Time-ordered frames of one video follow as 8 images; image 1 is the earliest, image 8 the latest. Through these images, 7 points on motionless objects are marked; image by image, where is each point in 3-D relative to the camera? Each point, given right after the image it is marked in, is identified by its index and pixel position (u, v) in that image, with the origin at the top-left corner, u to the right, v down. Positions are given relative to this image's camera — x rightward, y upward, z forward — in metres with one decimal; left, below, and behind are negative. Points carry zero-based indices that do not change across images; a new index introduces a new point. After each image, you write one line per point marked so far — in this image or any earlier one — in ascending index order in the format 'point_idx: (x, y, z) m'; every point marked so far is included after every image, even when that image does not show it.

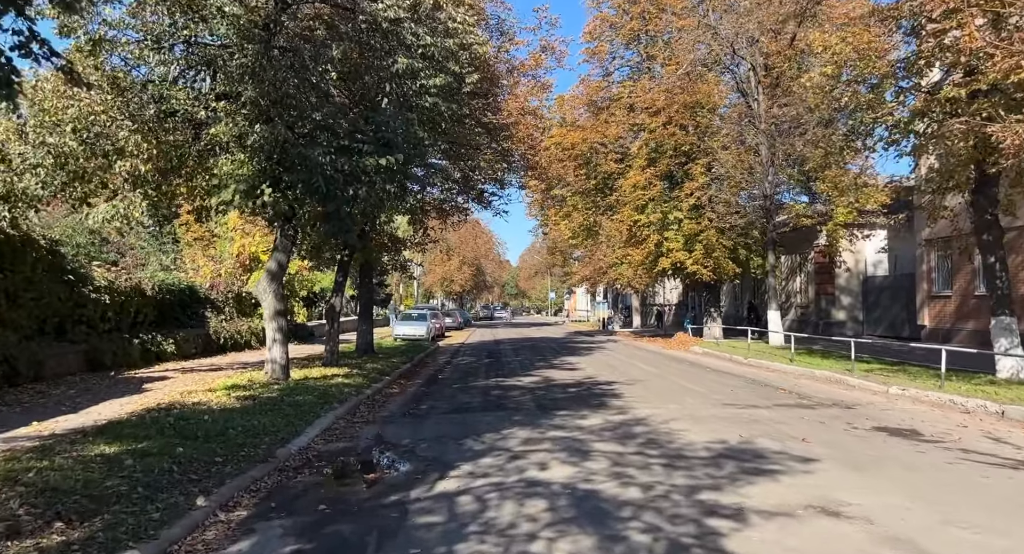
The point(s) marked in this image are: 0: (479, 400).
0: (-0.6, -2.3, +12.4) m
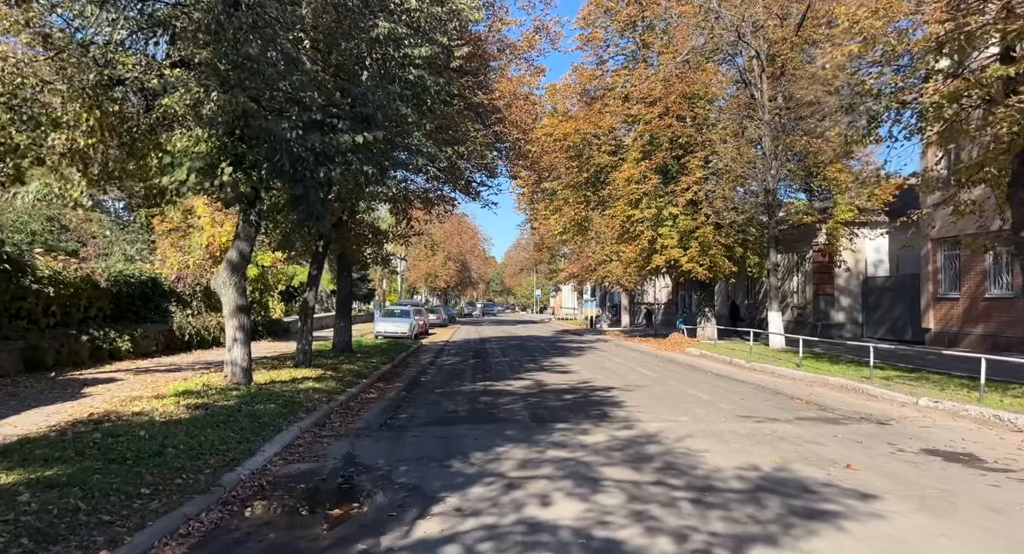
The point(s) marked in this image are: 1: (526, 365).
0: (-0.8, -2.2, +11.2) m
1: (+0.4, -2.5, +19.1) m
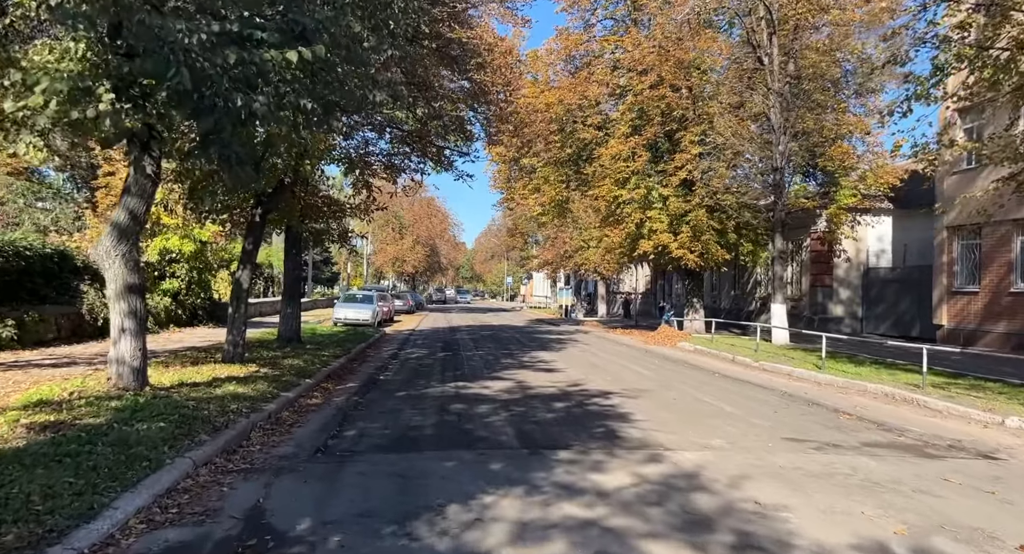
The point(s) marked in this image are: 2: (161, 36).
0: (-1.0, -1.9, +8.7) m
1: (-0.2, -2.1, +16.6) m
2: (-3.3, +2.3, +6.3) m
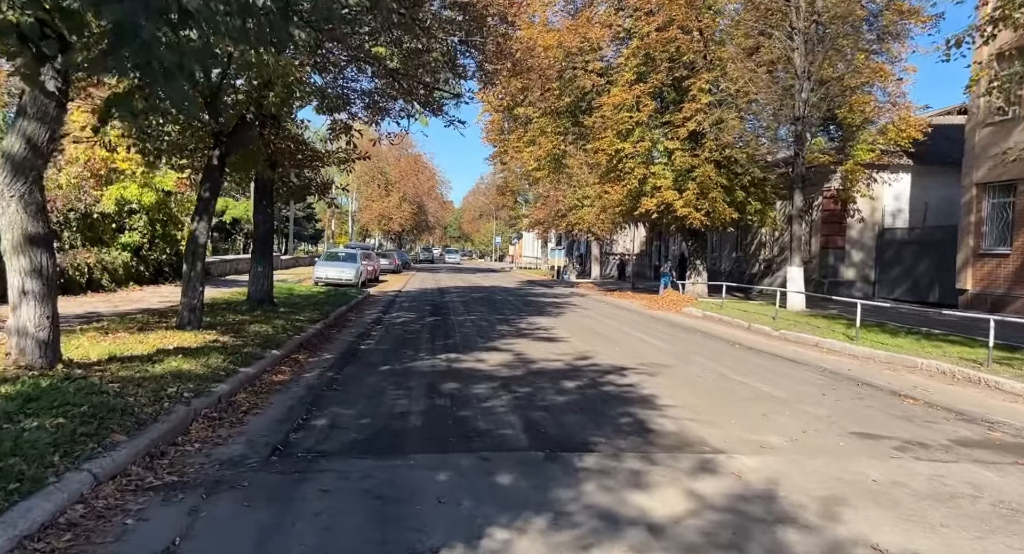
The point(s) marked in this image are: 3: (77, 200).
0: (-1.0, -1.4, +7.1) m
1: (-0.3, -1.1, +15.1) m
2: (-3.2, +2.6, +4.4) m
3: (-11.1, +2.1, +17.0) m
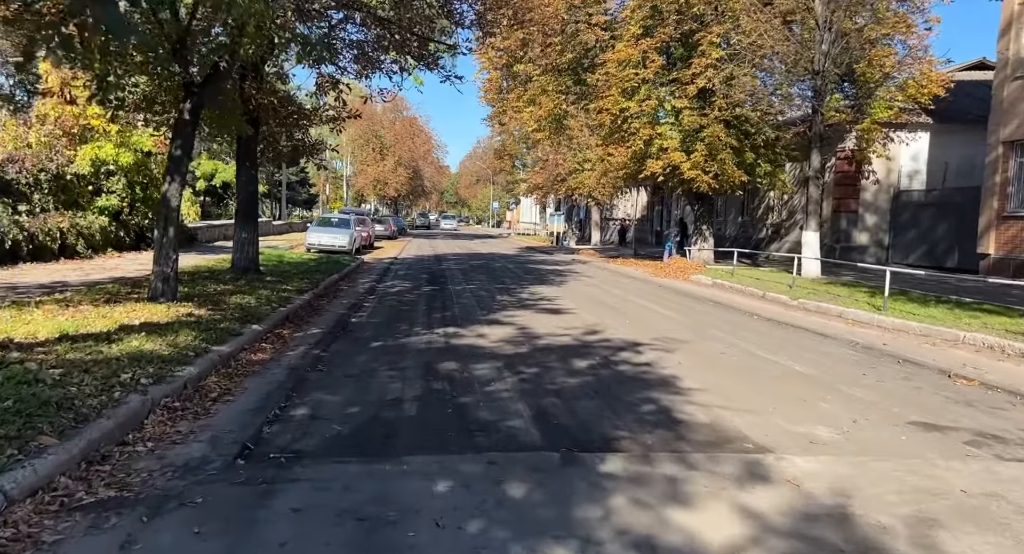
0: (-0.9, -1.1, +6.2) m
1: (-0.3, -0.4, +14.2) m
2: (-3.1, +2.8, +3.4) m
3: (-11.1, +2.8, +15.9) m
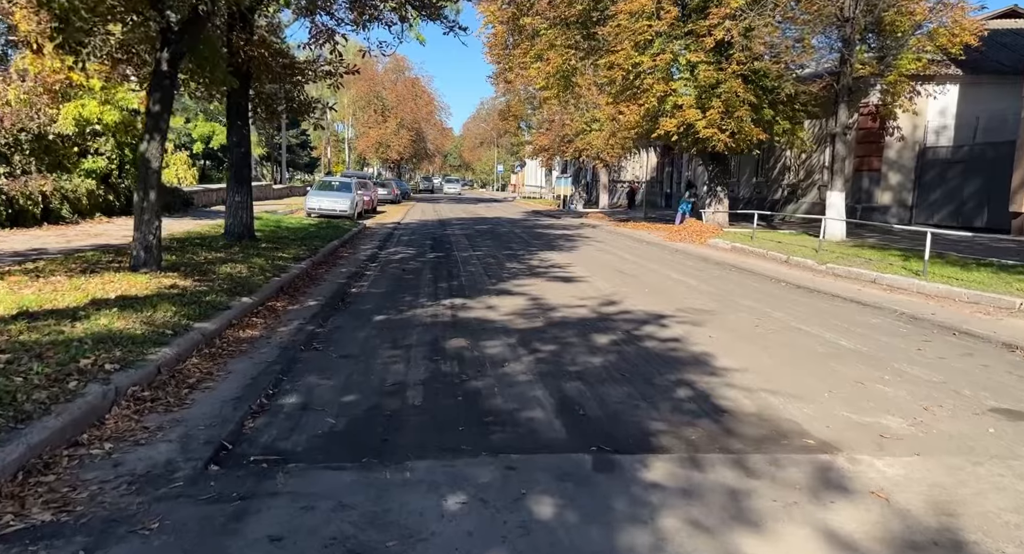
0: (-0.8, -0.9, +5.5) m
1: (-0.1, +0.3, +13.4) m
2: (-3.0, +2.9, +2.4) m
3: (-10.9, +3.6, +15.0) m
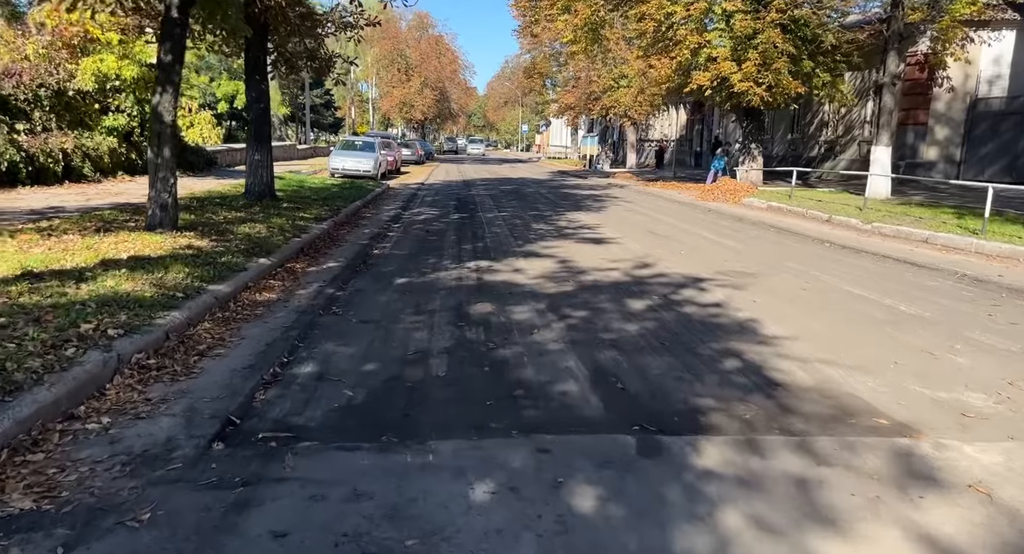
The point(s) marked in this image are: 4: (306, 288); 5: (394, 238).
0: (-0.5, -0.6, +5.1) m
1: (+0.4, +1.0, +12.9) m
2: (-2.9, +3.0, +1.9) m
3: (-10.3, +4.4, +14.7) m
4: (-2.3, -0.1, +7.4) m
5: (-2.0, +0.7, +11.2) m
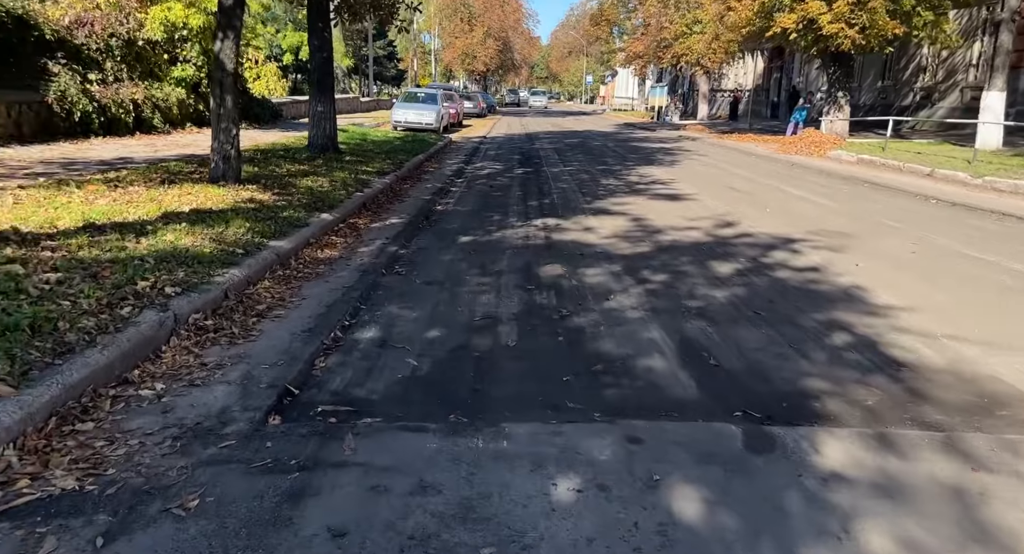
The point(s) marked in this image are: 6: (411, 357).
0: (0.0, -0.3, +4.7) m
1: (+1.7, +1.8, +12.2) m
2: (-2.6, +3.1, +1.5) m
3: (-8.8, +5.5, +14.8) m
4: (-1.5, +0.3, +7.1) m
5: (-0.9, +1.4, +10.8) m
6: (-0.6, -0.5, +4.0) m
